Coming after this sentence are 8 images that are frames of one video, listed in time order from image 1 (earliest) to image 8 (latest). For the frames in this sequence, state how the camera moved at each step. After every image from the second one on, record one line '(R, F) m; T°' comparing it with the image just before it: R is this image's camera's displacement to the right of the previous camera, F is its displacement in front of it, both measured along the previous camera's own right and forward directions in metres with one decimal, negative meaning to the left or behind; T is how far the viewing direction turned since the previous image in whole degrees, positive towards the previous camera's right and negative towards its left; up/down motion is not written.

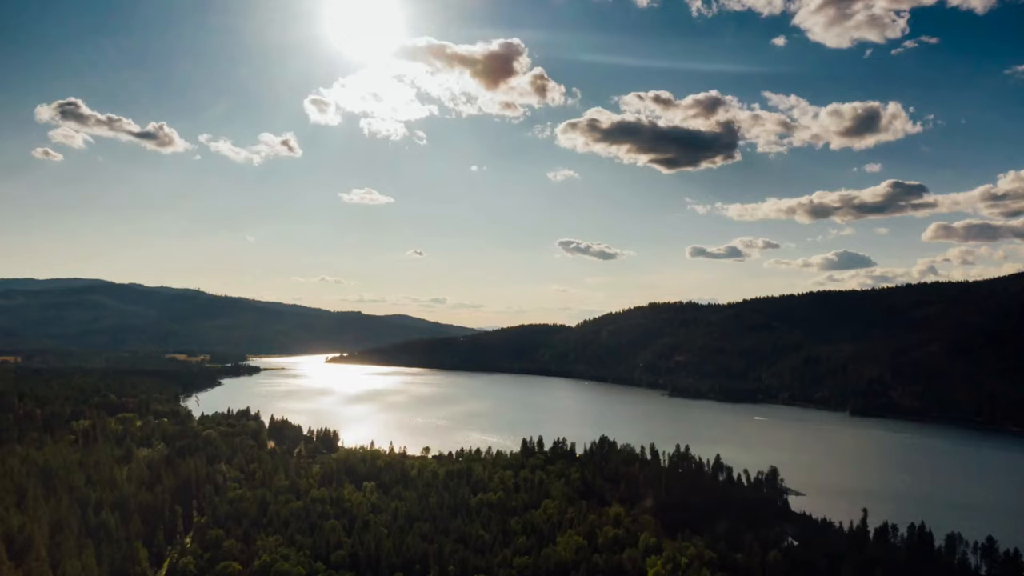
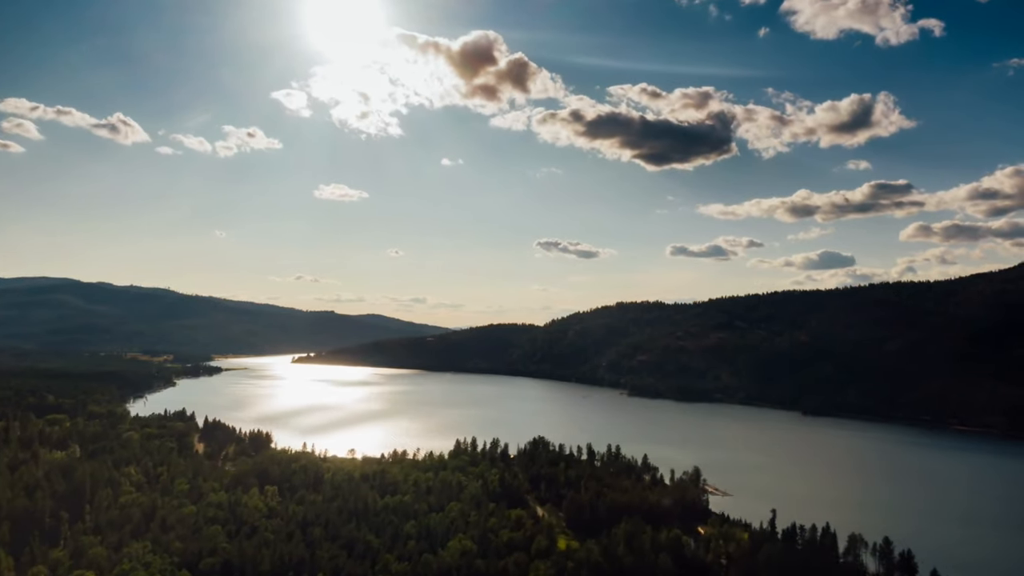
(+7.1, +1.2) m; +1°
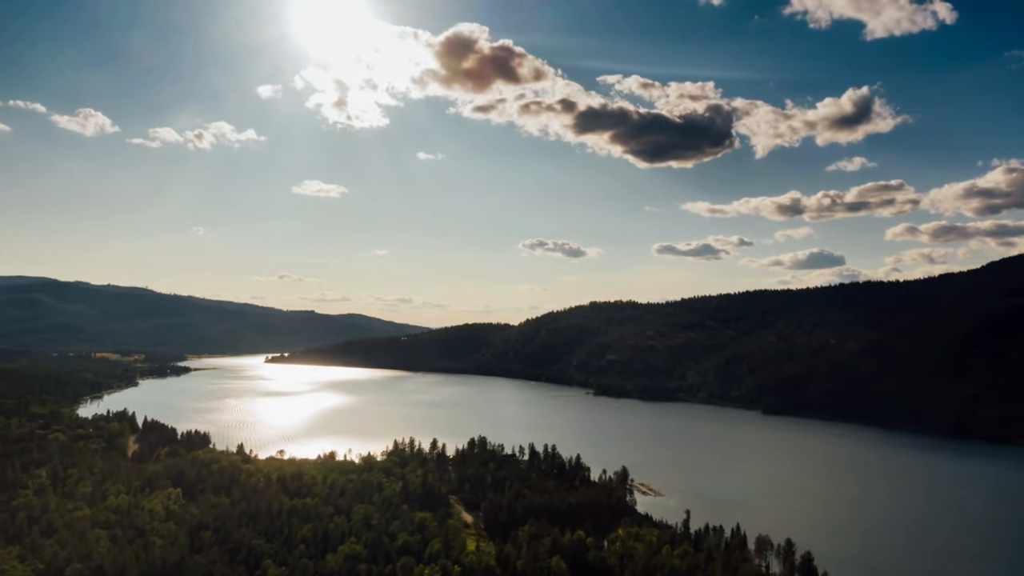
(+7.1, +1.1) m; +1°
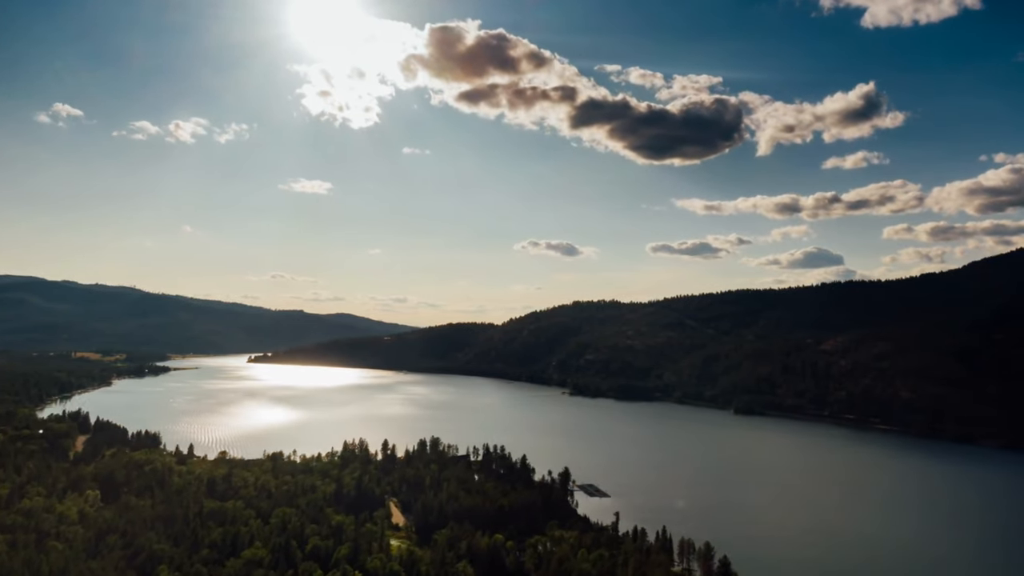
(+6.3, +1.2) m; 0°
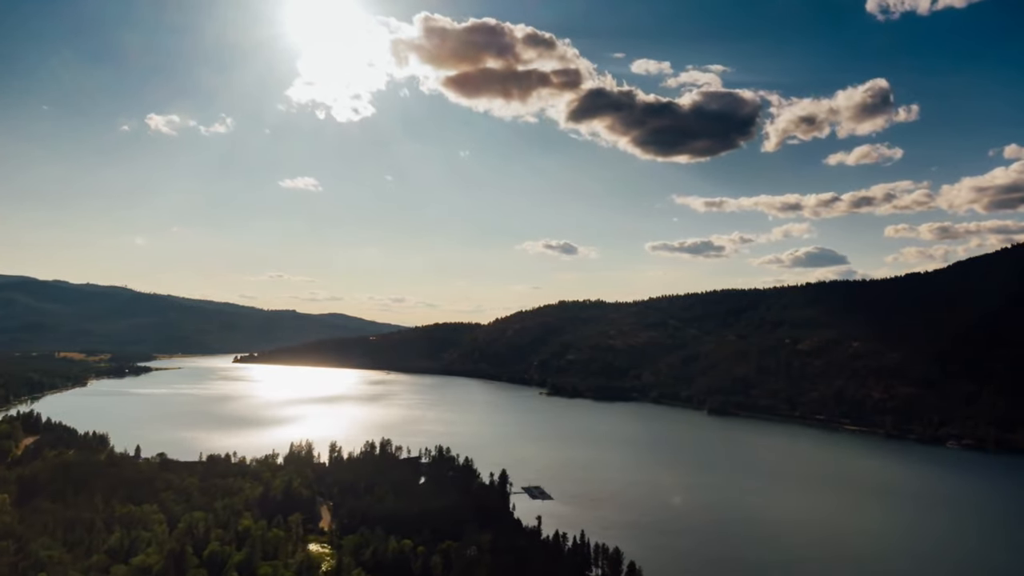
(+6.9, +1.6) m; 0°
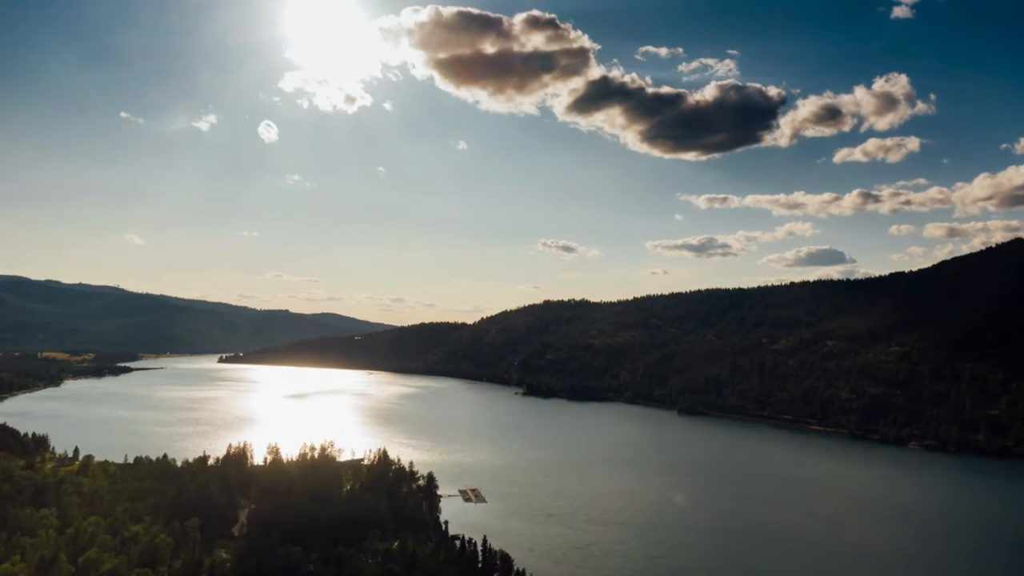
(+7.8, +2.1) m; 0°
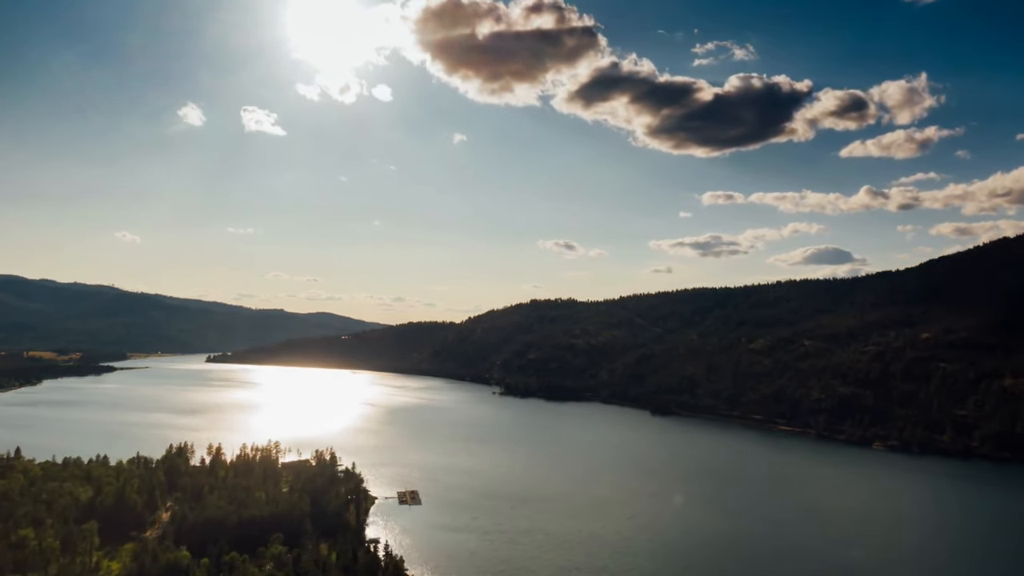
(+7.4, +1.9) m; 0°
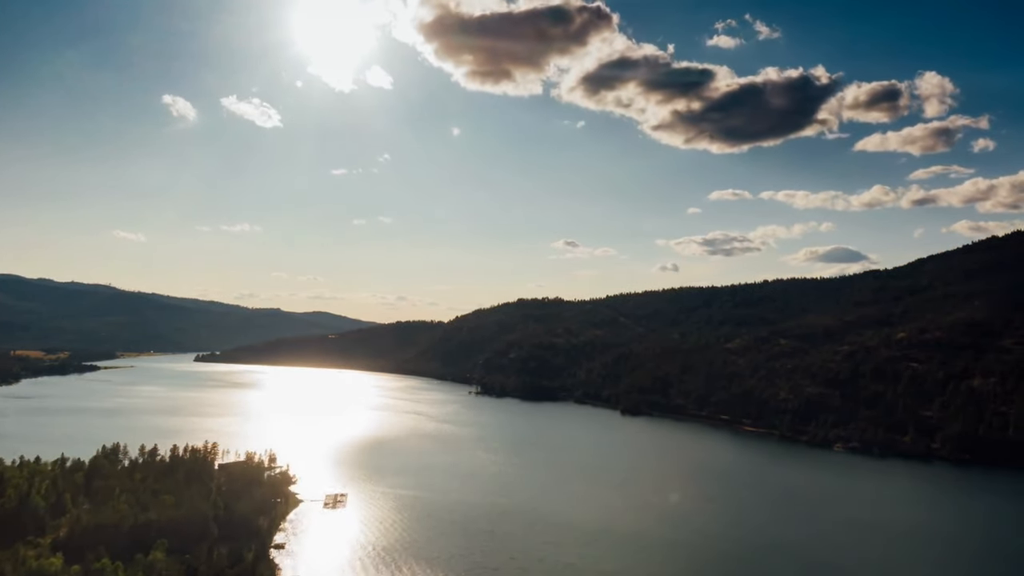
(+8.2, +2.4) m; -1°
